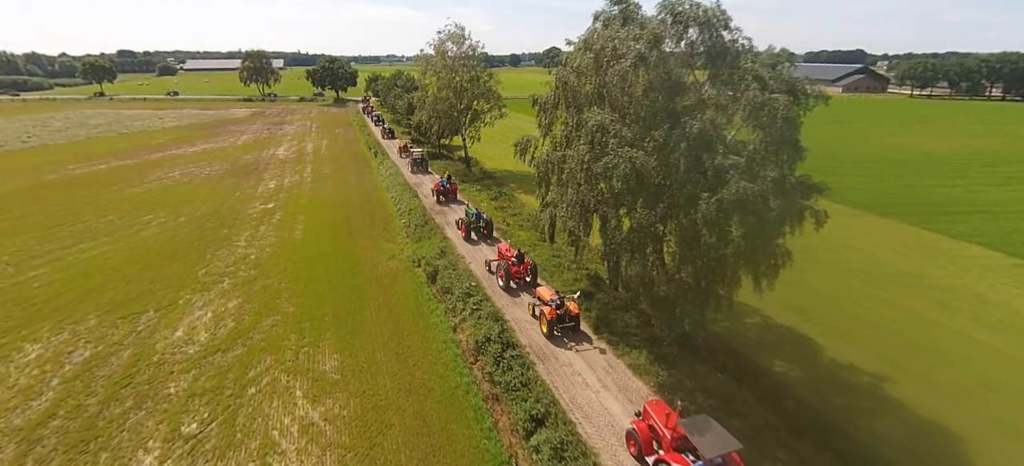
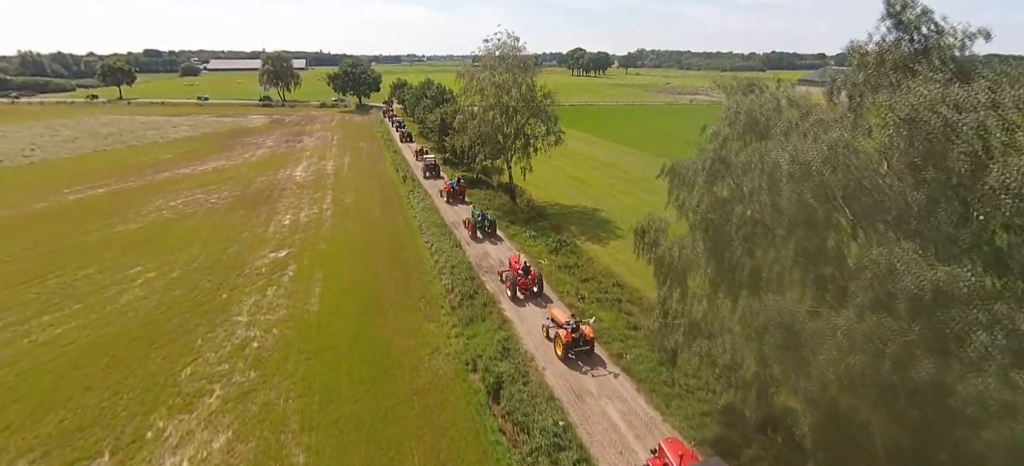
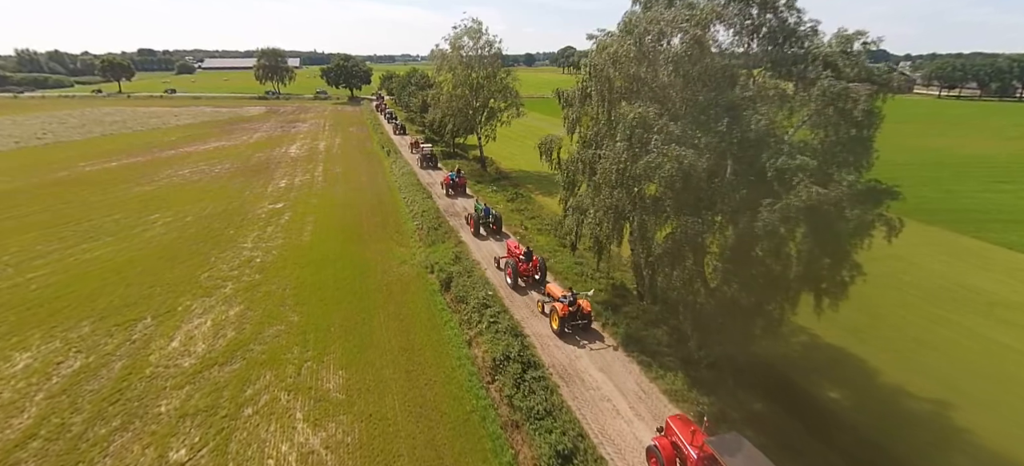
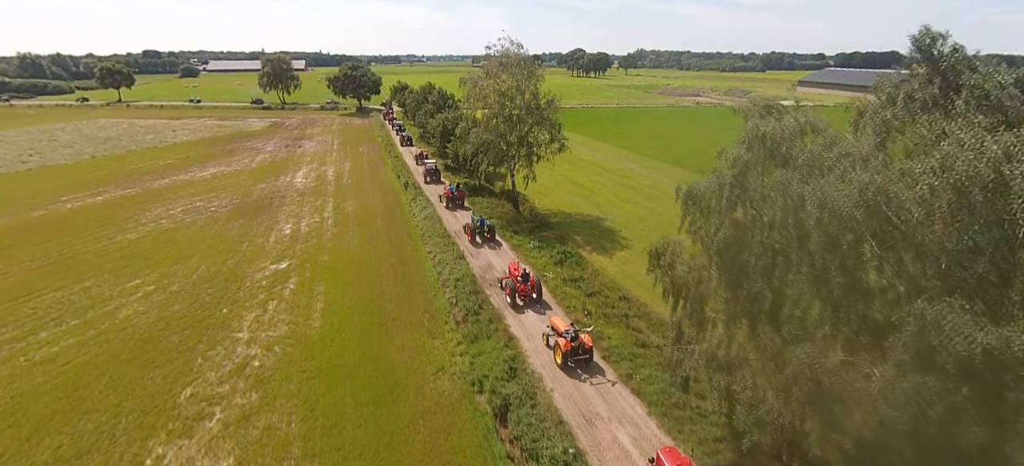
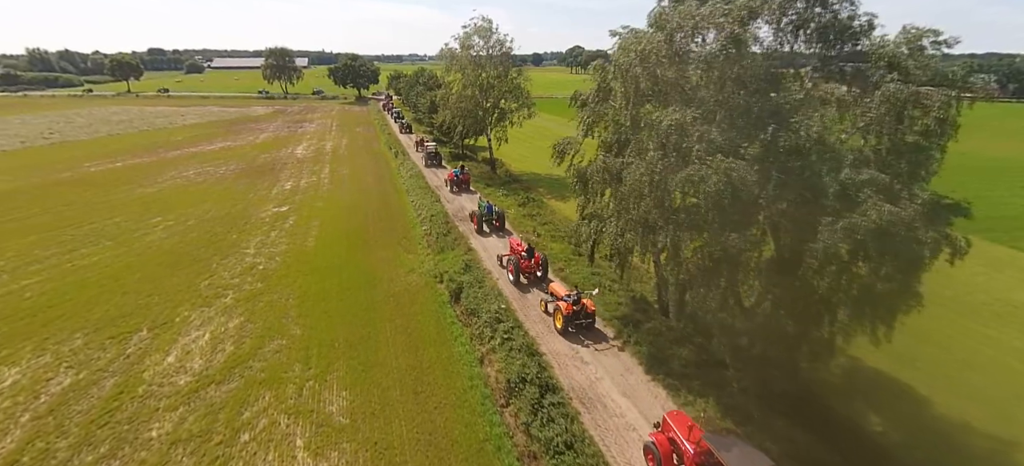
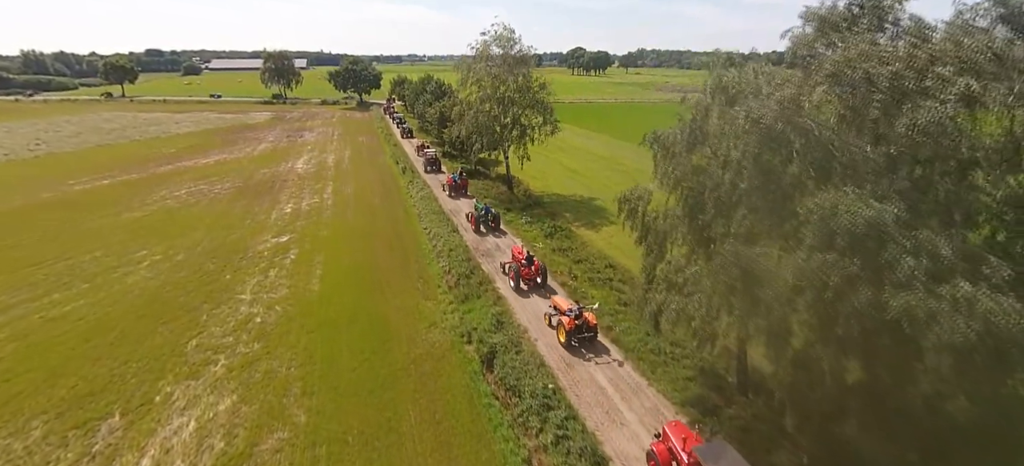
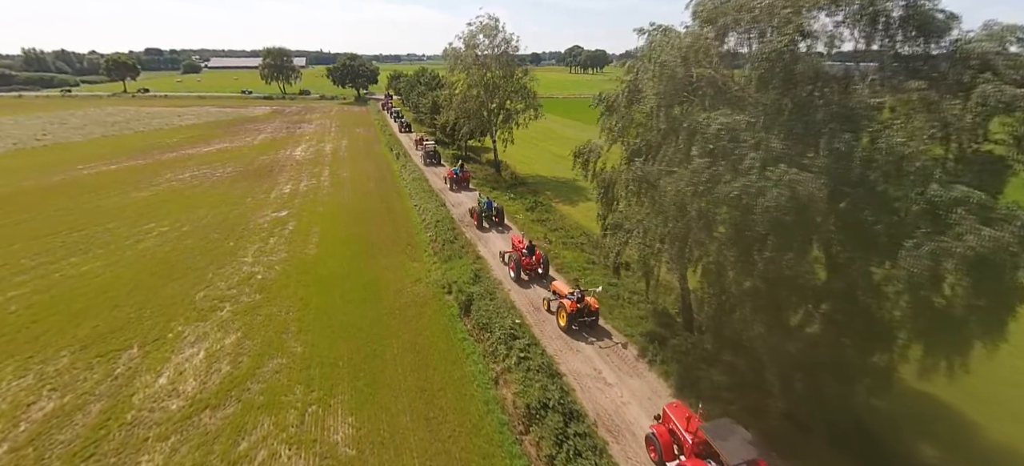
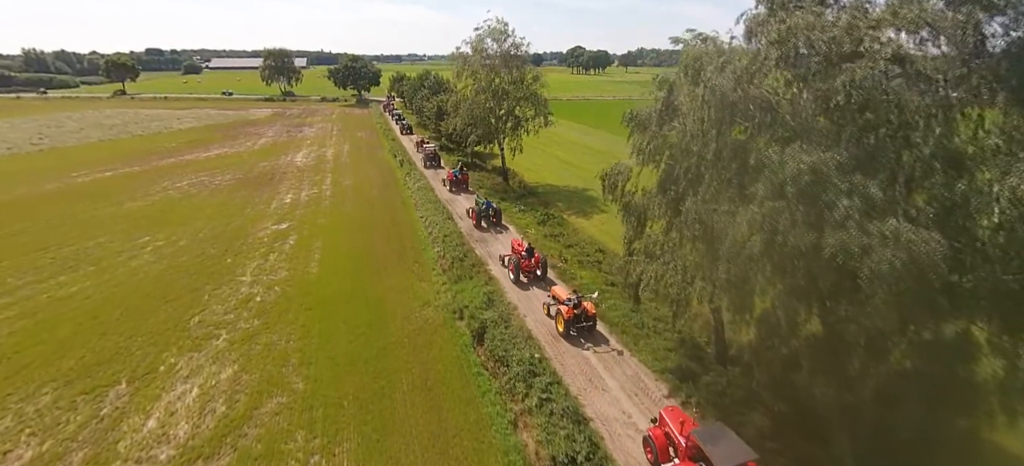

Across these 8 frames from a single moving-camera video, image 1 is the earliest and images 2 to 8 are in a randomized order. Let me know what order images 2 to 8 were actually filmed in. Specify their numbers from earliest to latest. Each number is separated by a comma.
3, 5, 7, 8, 6, 2, 4
